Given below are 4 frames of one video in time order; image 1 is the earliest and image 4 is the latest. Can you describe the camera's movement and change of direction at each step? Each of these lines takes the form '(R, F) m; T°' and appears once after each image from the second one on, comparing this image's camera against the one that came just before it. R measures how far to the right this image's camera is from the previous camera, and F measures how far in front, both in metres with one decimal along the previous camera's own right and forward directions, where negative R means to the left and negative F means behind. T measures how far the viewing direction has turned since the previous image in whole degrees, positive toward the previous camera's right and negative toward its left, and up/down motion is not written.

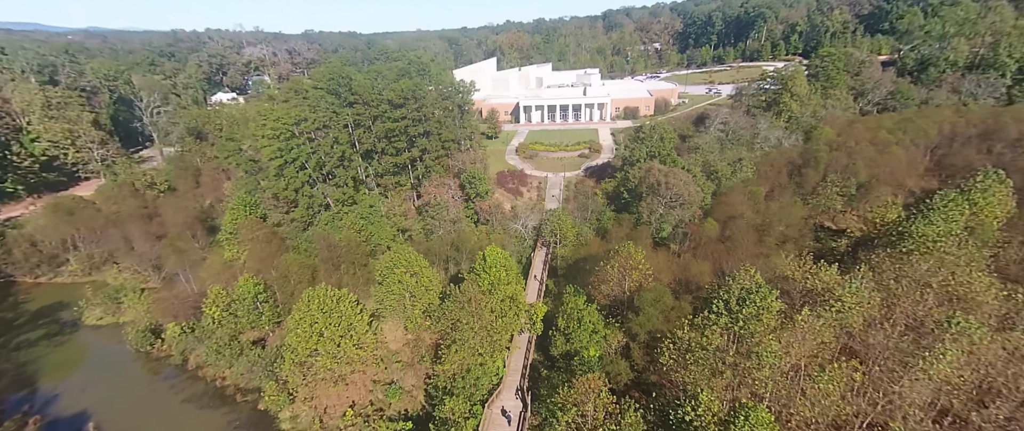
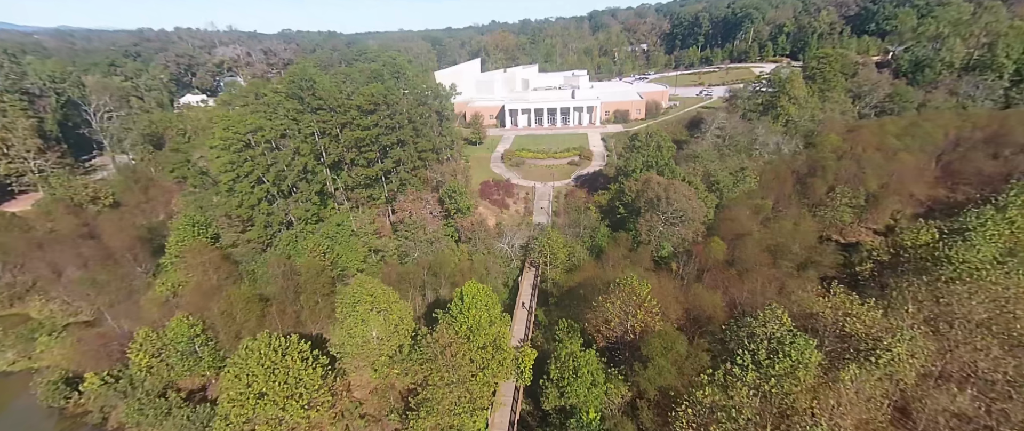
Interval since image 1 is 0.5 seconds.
(+0.2, +2.8) m; +2°
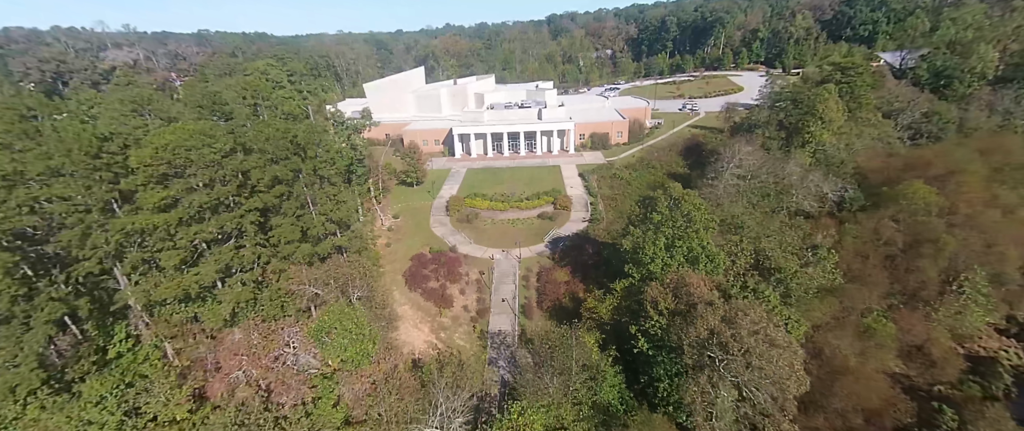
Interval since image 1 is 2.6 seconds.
(+1.1, +11.7) m; +5°
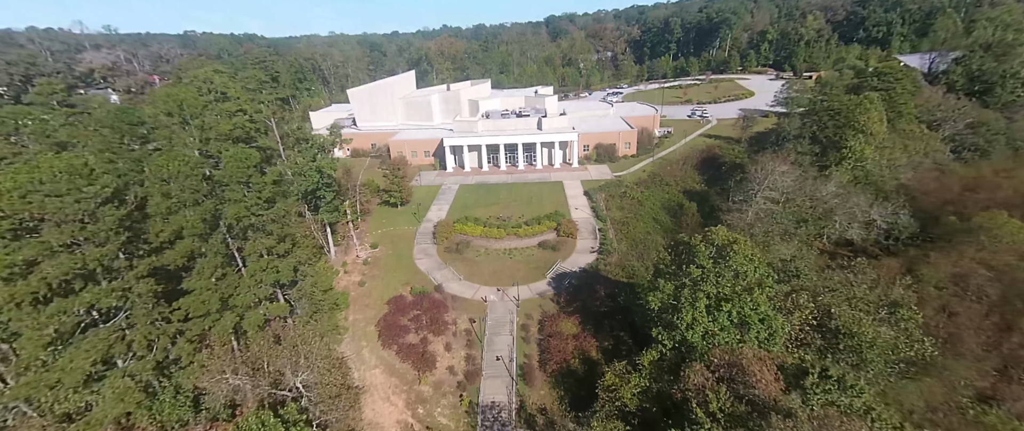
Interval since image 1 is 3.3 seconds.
(+0.1, +3.9) m; 0°
